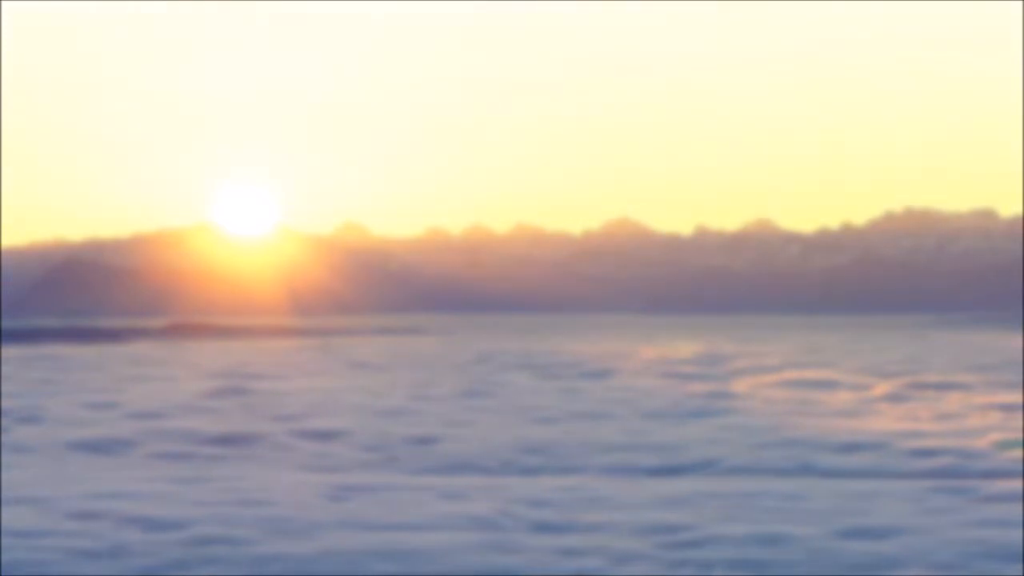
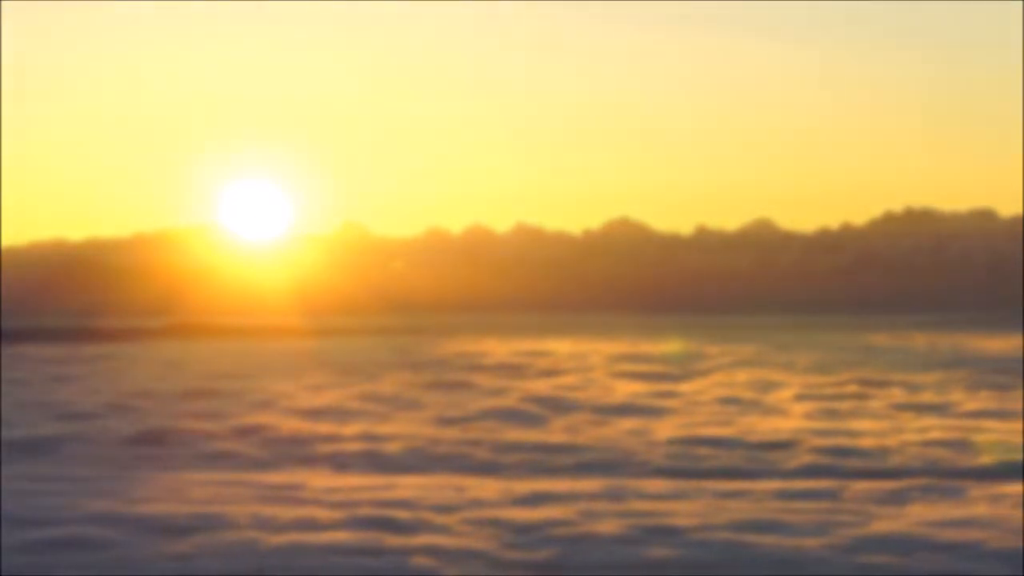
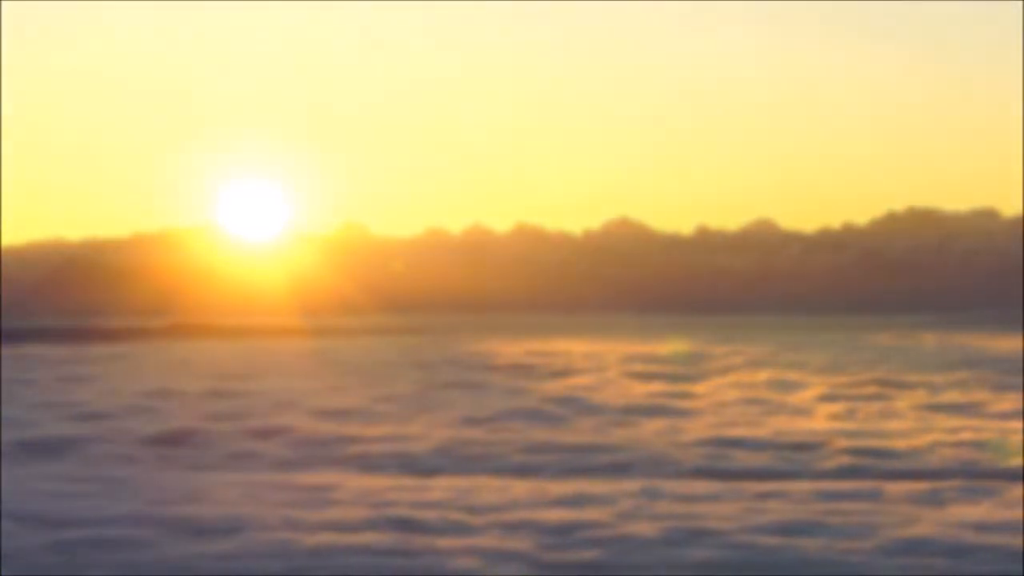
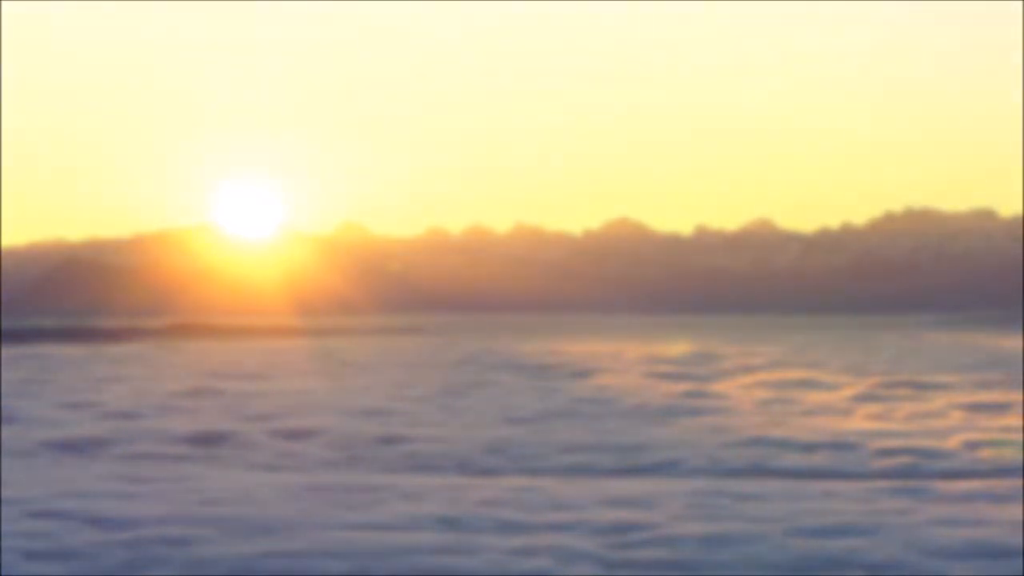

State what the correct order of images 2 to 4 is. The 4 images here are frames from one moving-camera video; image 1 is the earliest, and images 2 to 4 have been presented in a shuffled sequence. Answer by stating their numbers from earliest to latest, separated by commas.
4, 3, 2
